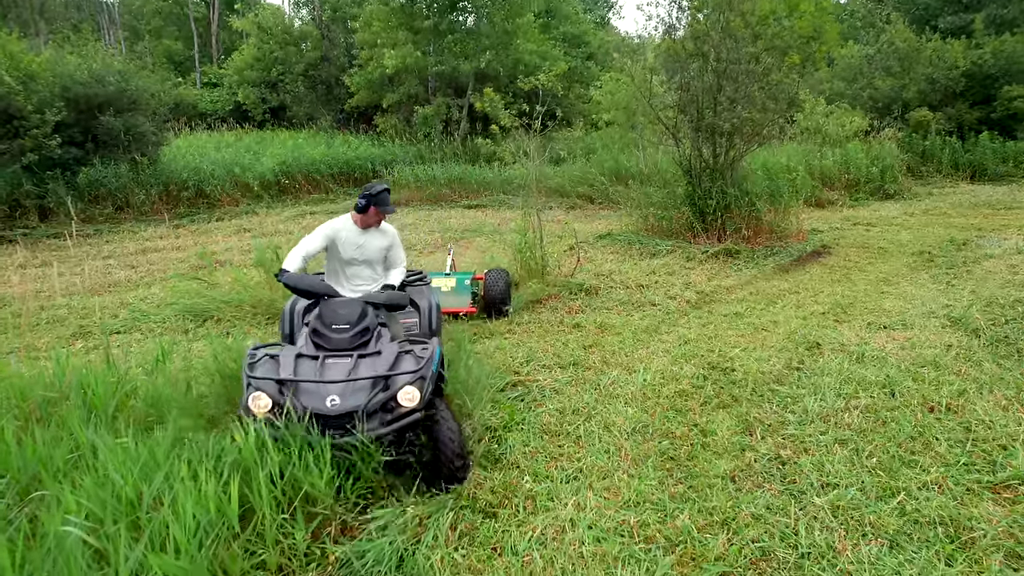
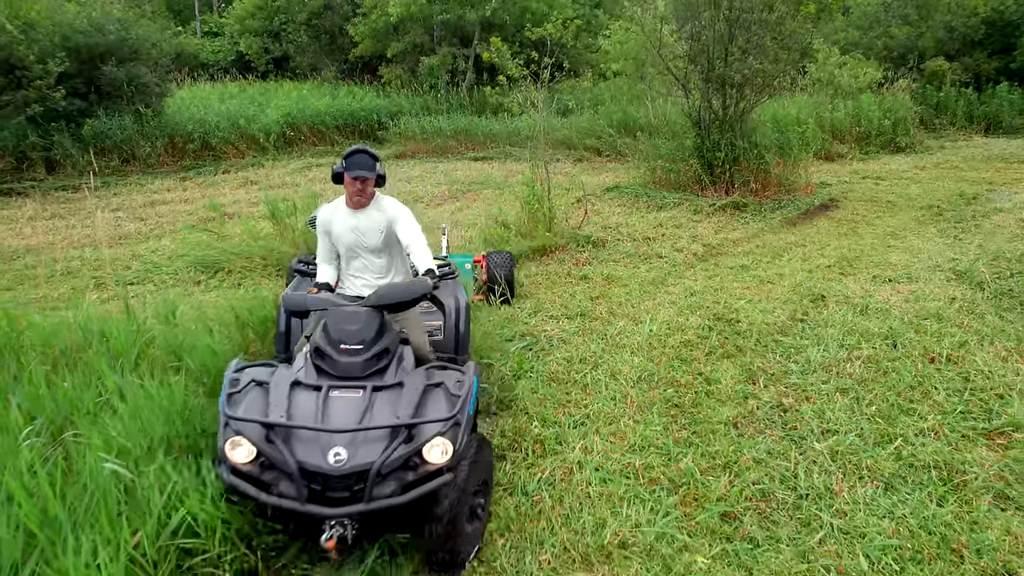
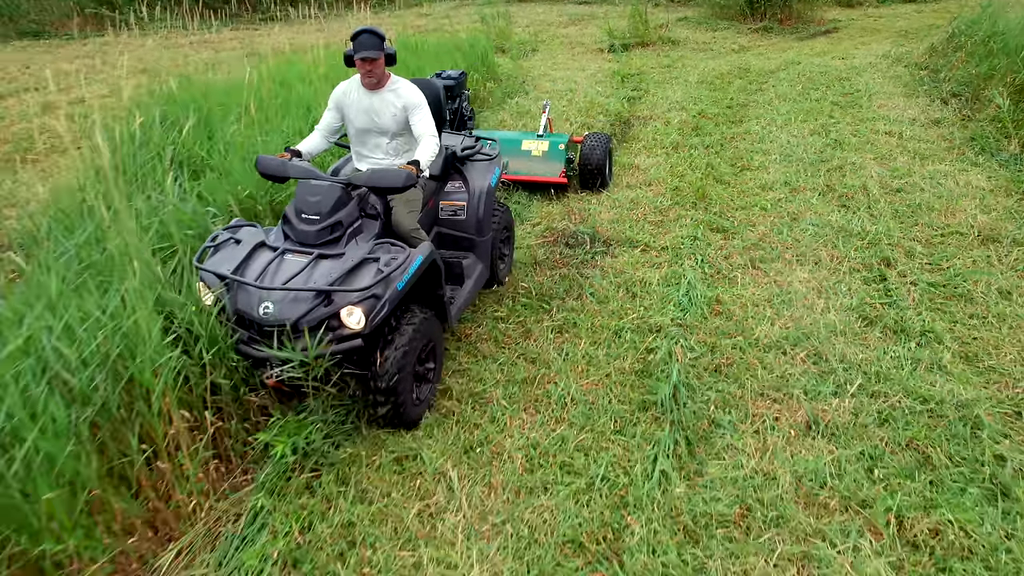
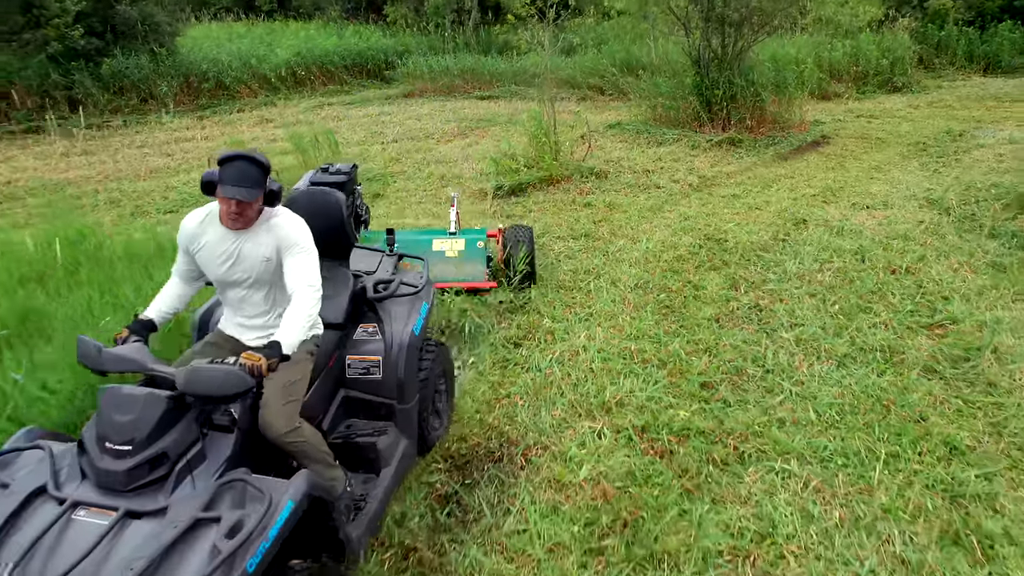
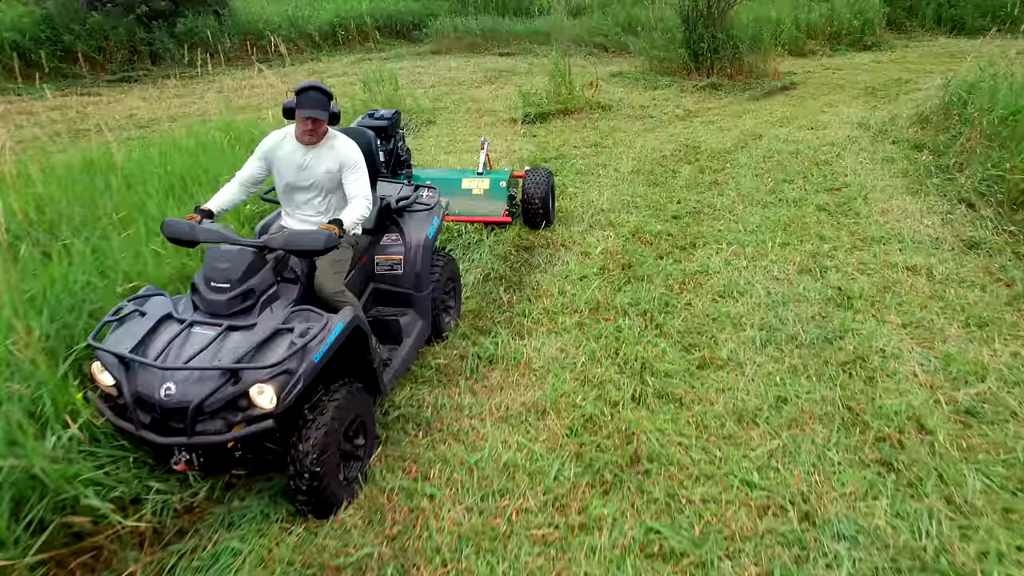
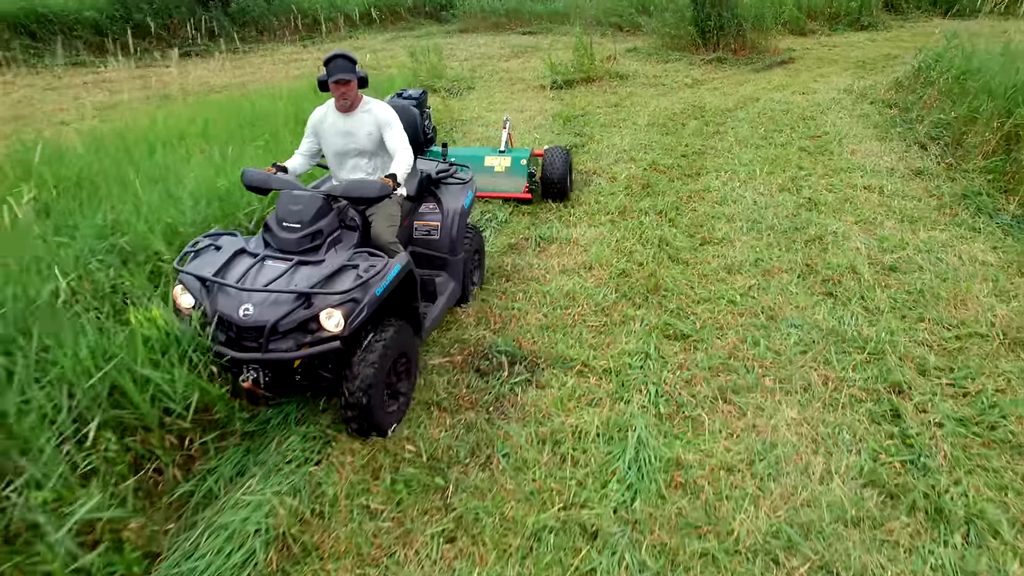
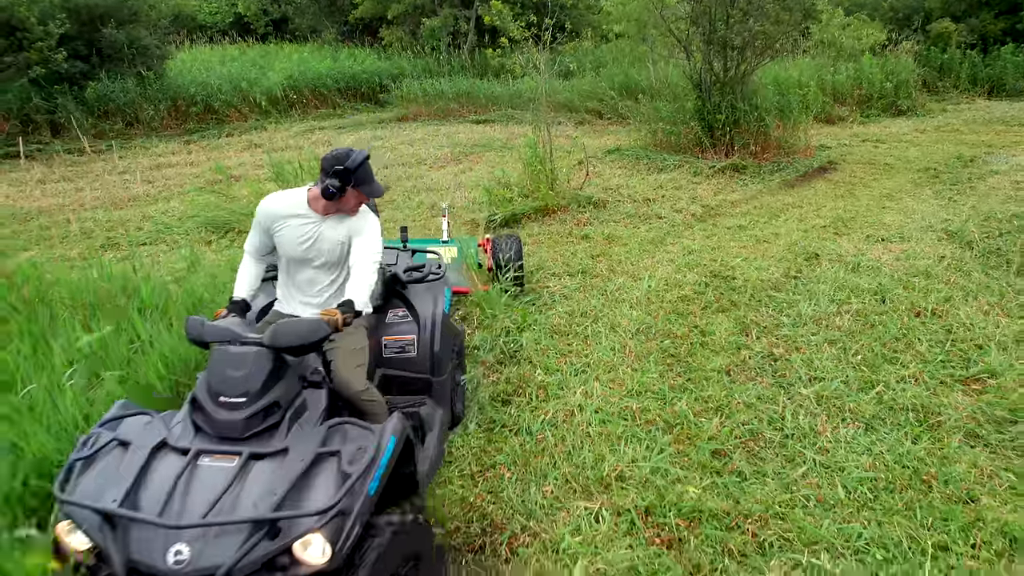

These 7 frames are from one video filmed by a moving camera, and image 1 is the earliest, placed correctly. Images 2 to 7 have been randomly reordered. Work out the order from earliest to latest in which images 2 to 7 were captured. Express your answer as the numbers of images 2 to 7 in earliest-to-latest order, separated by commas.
2, 7, 4, 5, 6, 3
